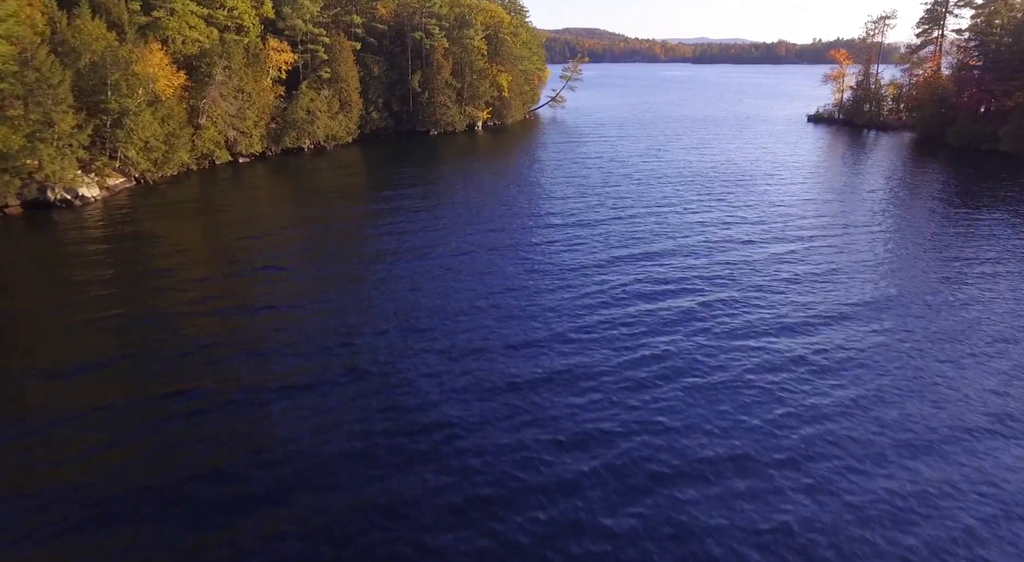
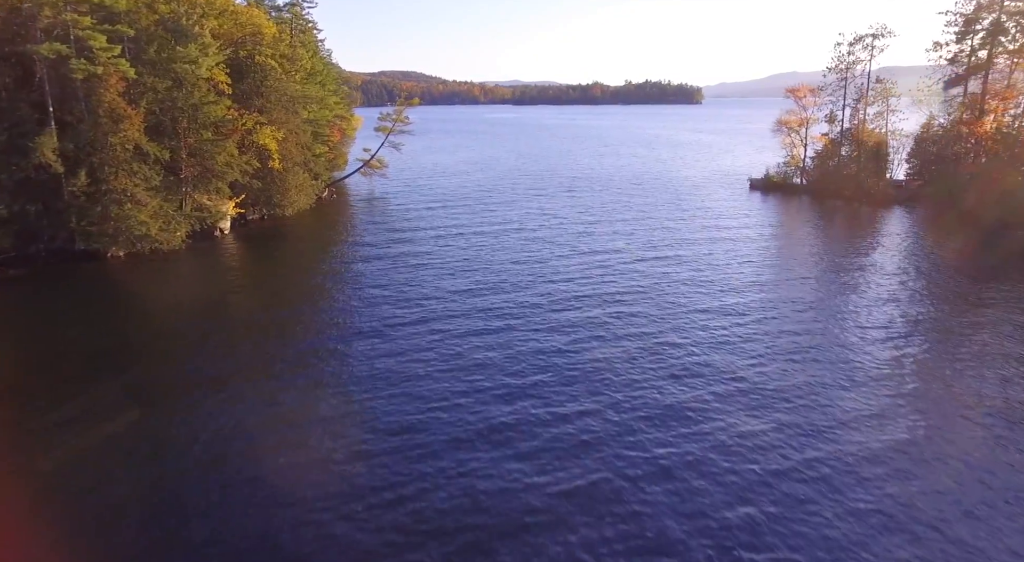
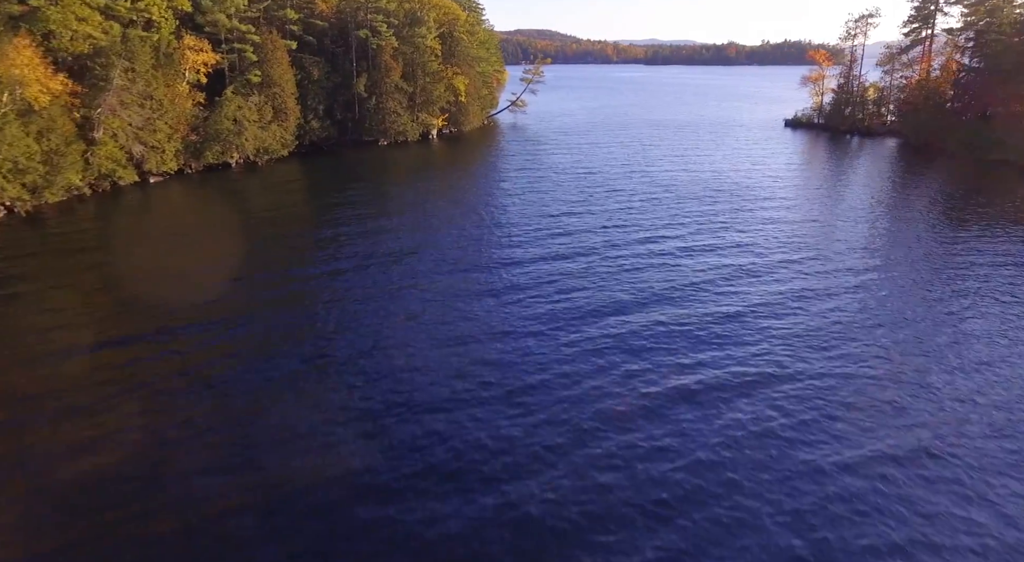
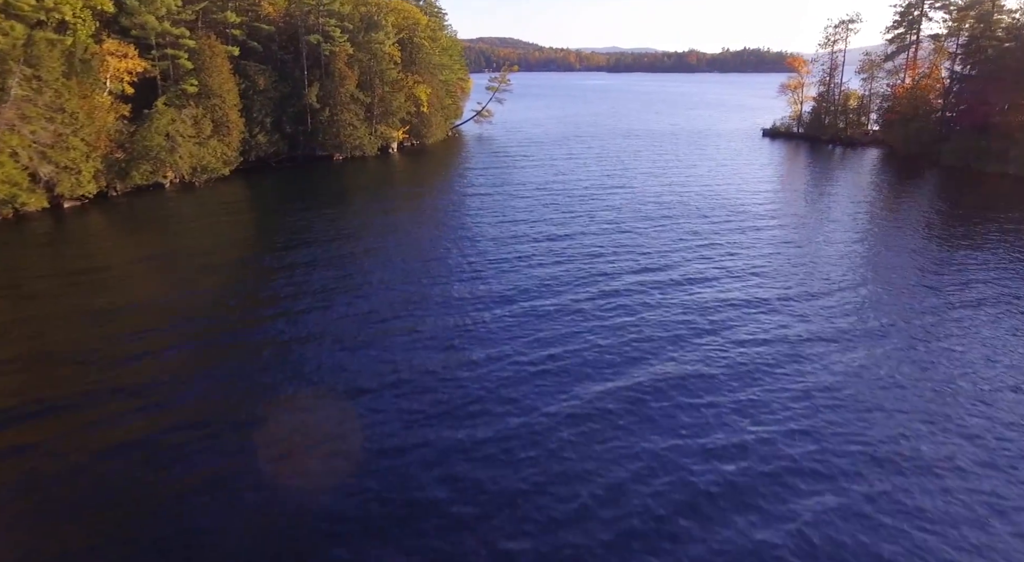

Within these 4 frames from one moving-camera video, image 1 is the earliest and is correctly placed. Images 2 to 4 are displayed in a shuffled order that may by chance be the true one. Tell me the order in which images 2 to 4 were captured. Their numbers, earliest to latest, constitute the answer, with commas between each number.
3, 4, 2
